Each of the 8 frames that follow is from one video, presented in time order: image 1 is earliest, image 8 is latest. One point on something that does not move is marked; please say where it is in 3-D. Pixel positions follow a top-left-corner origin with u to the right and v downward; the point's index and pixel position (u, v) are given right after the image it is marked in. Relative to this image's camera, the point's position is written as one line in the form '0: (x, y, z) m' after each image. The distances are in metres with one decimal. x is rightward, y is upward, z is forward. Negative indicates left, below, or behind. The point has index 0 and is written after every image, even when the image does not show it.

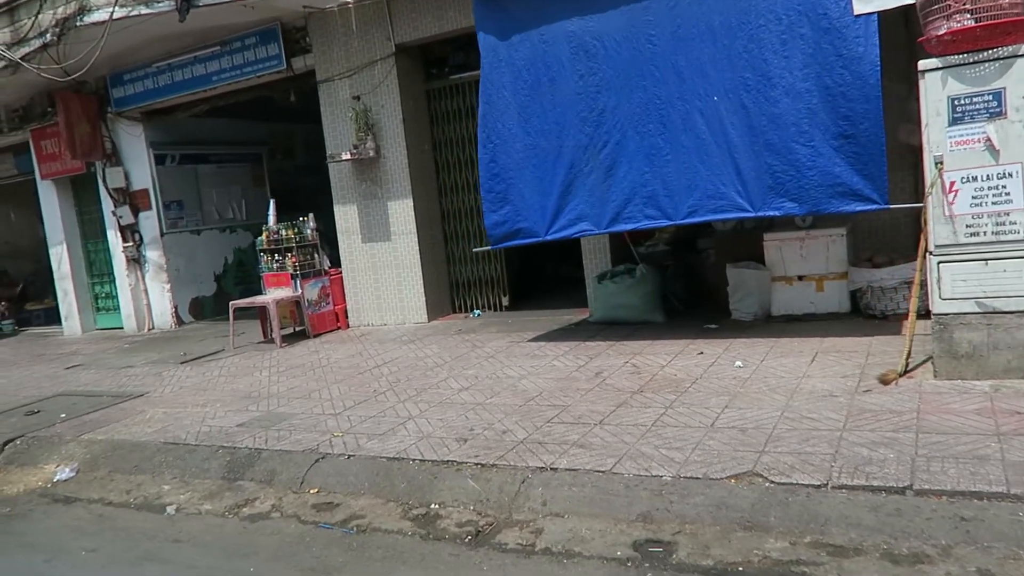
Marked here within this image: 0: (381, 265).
0: (-1.7, +0.3, +9.8) m
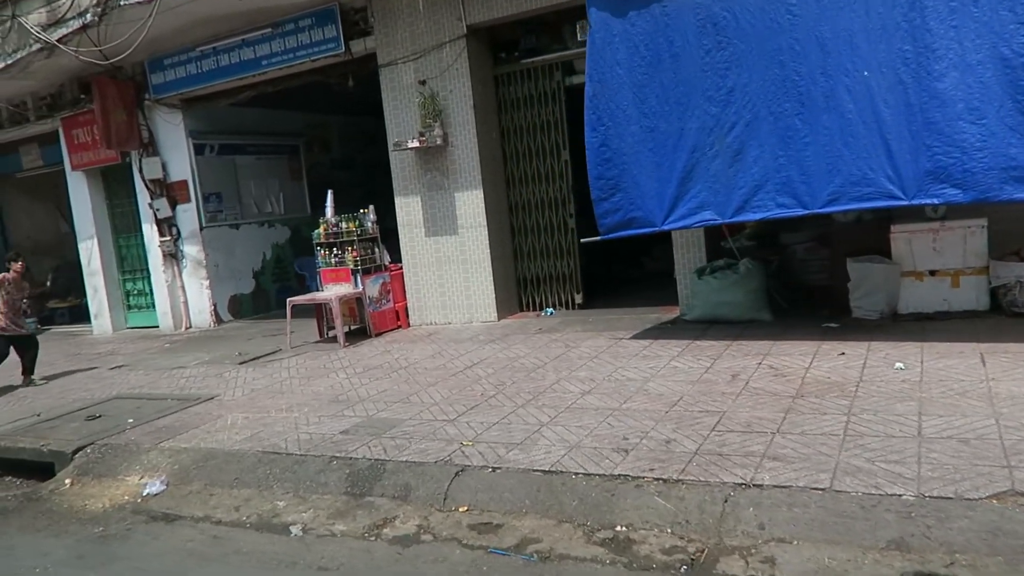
0: (-0.8, +0.3, +9.3) m
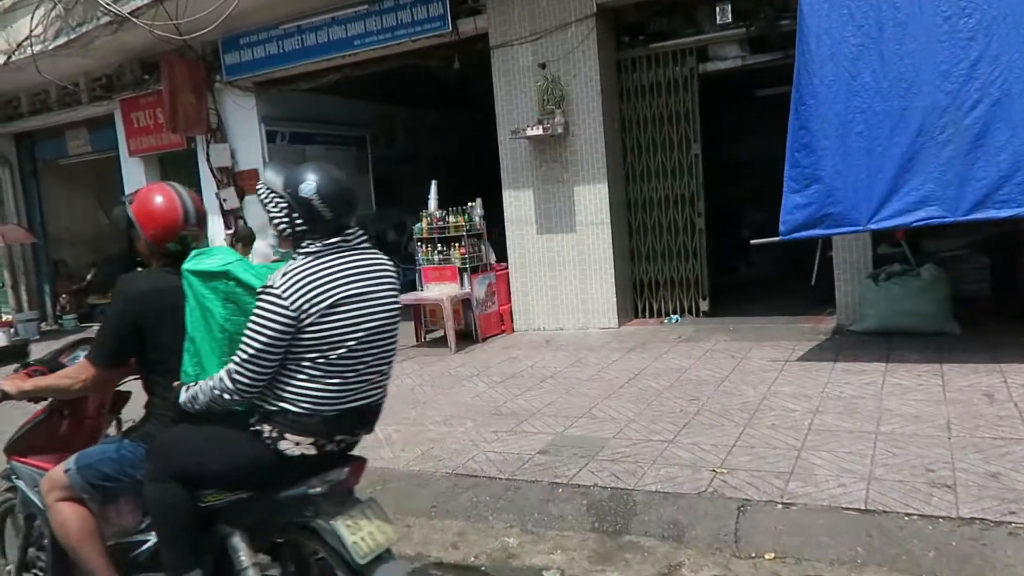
0: (+0.5, +0.3, +8.5) m
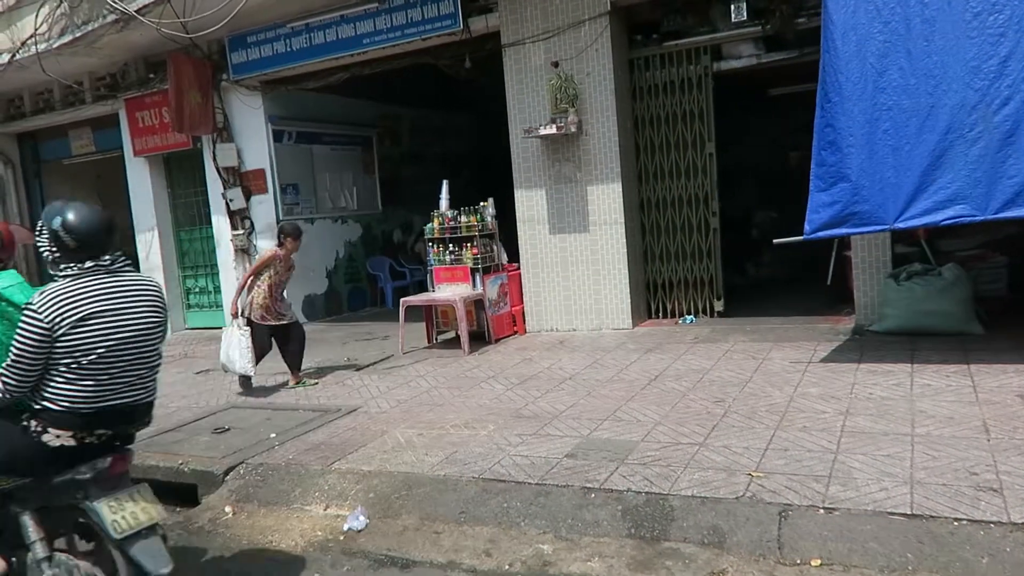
0: (+0.7, +0.3, +8.4) m
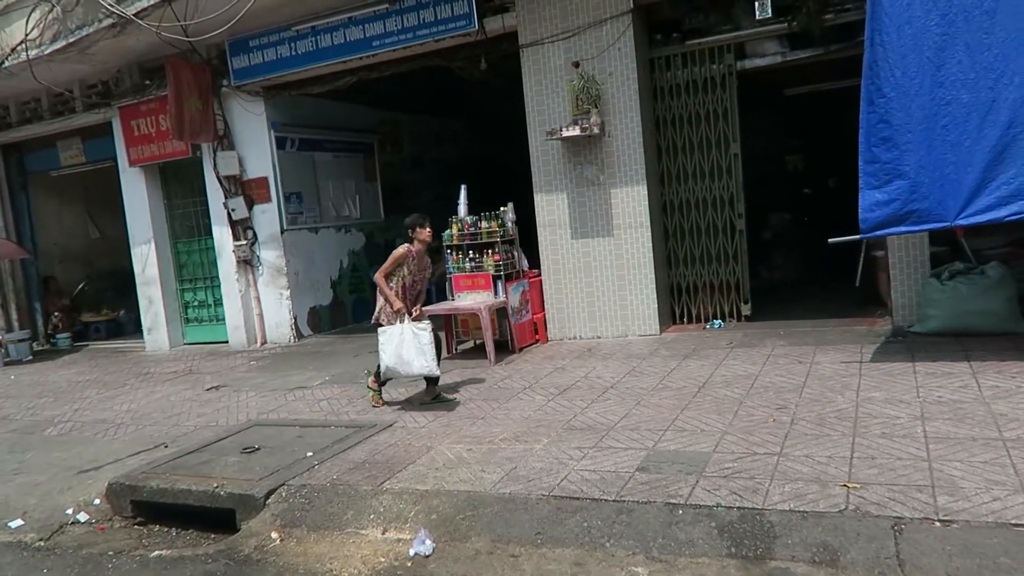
0: (+0.9, +0.2, +8.2) m
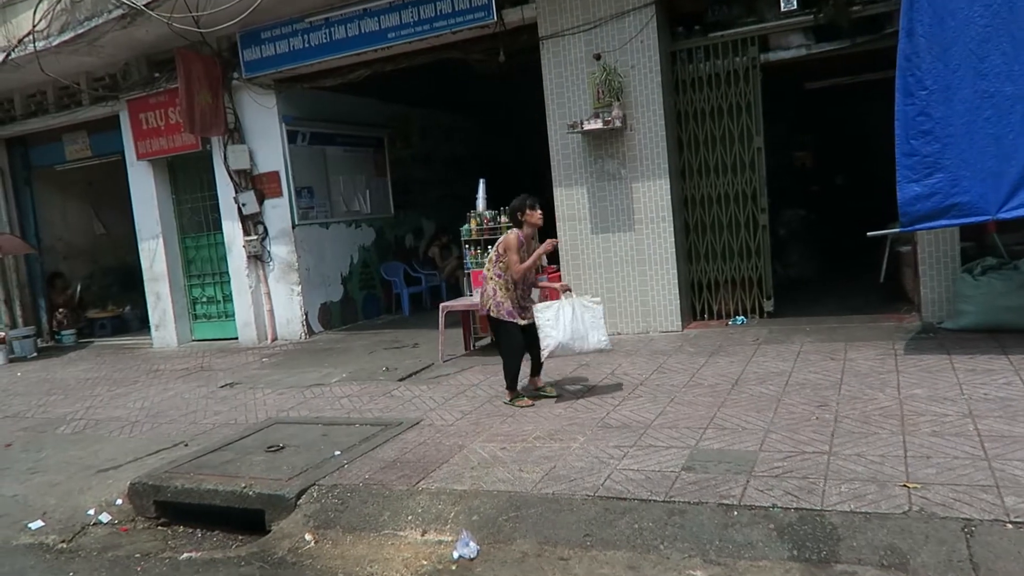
0: (+1.1, +0.3, +8.0) m
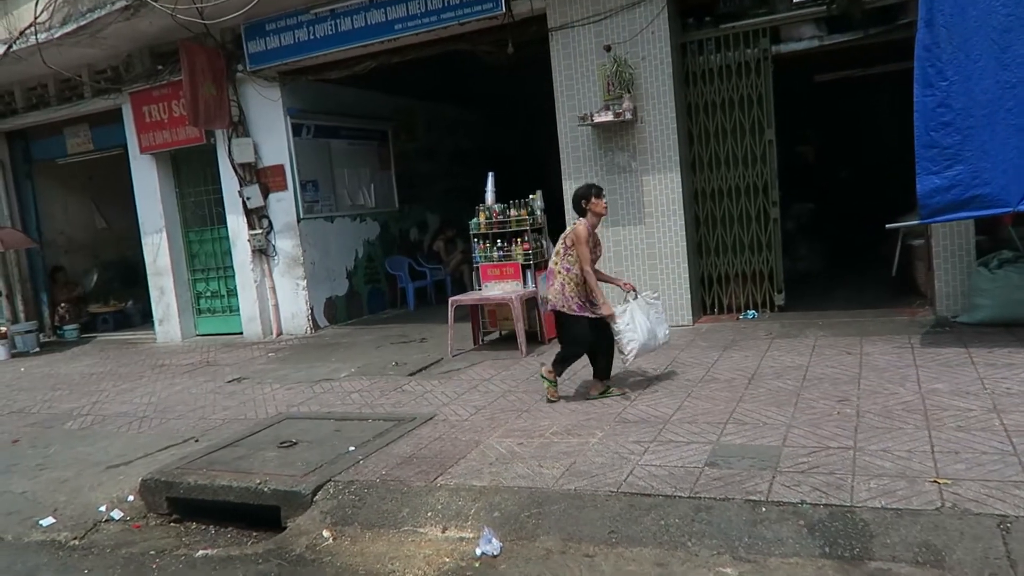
0: (+1.2, +0.3, +8.0) m
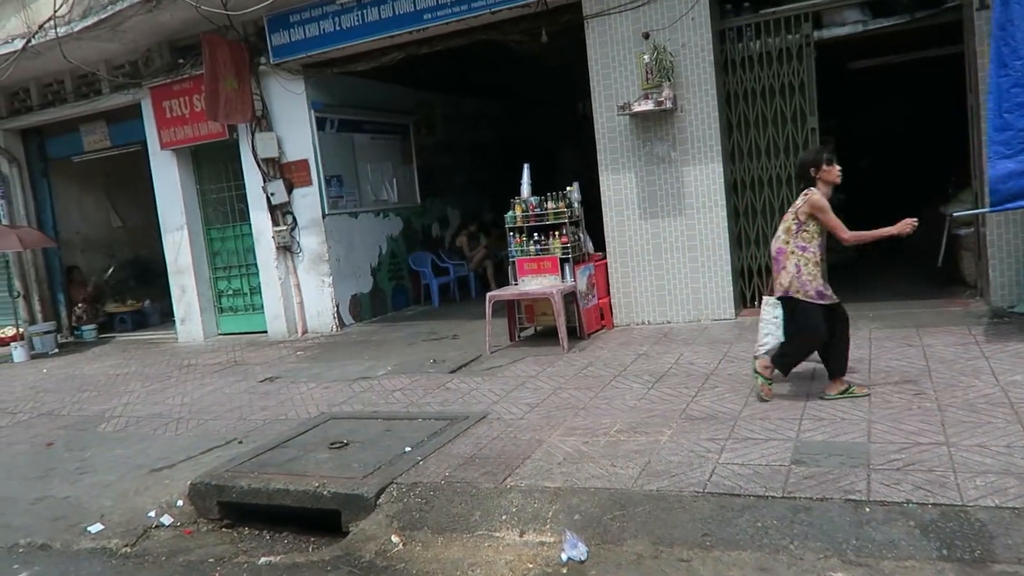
0: (+1.6, +0.4, +7.8) m
